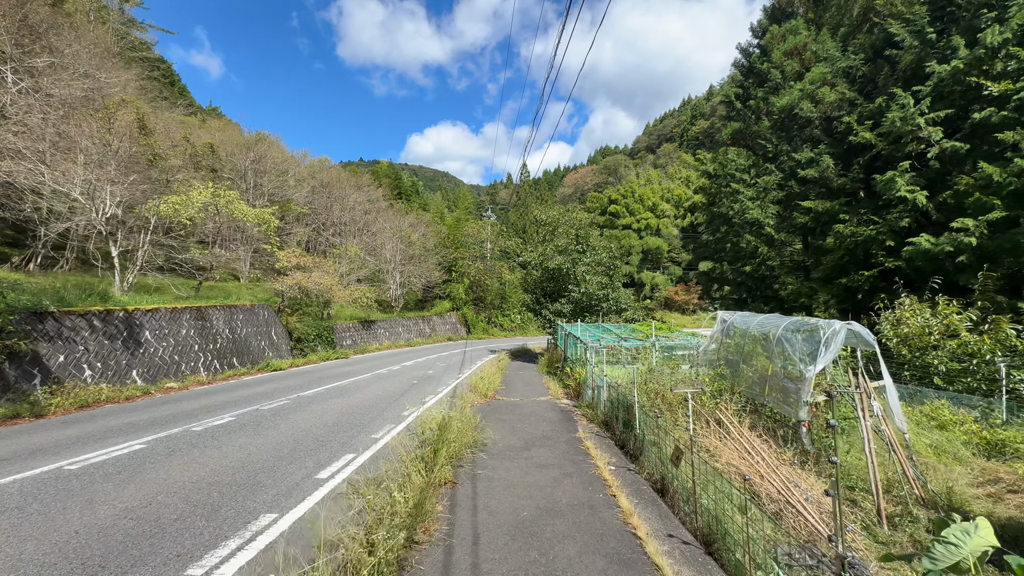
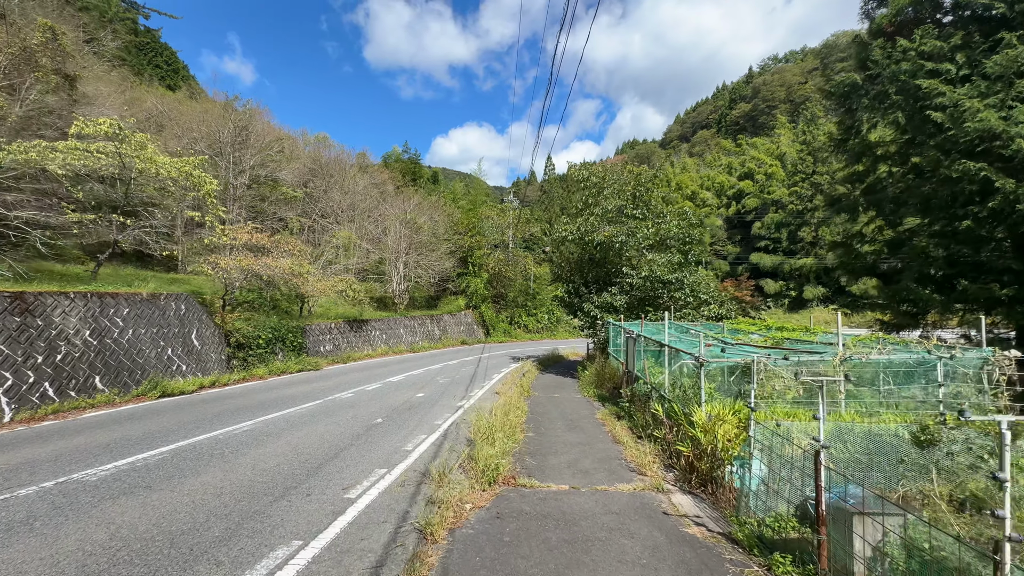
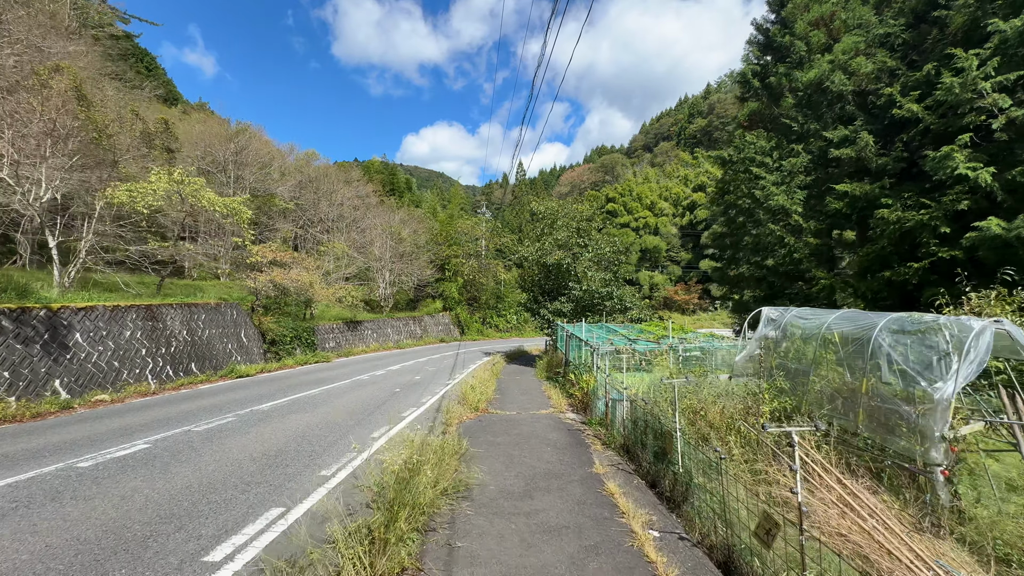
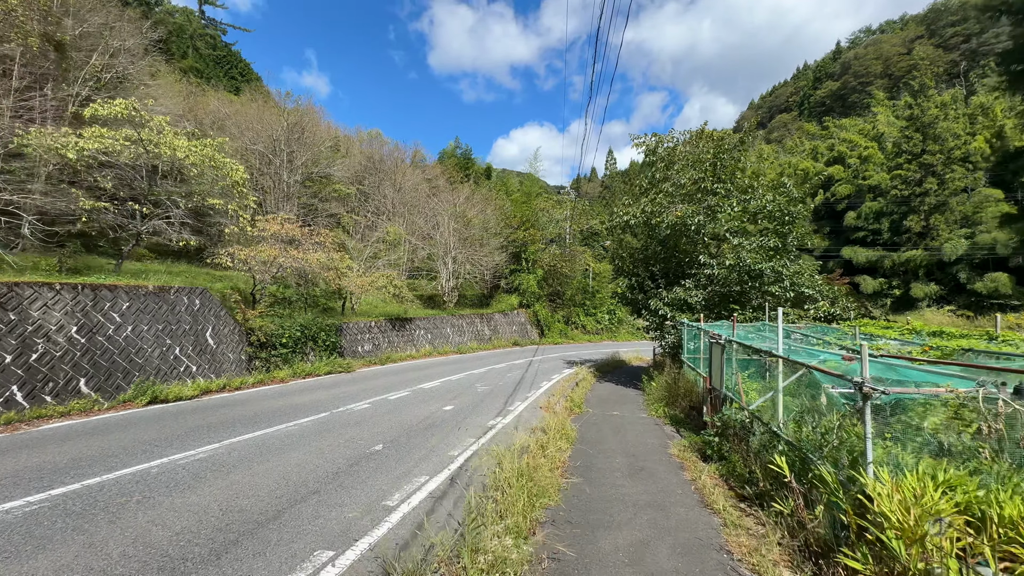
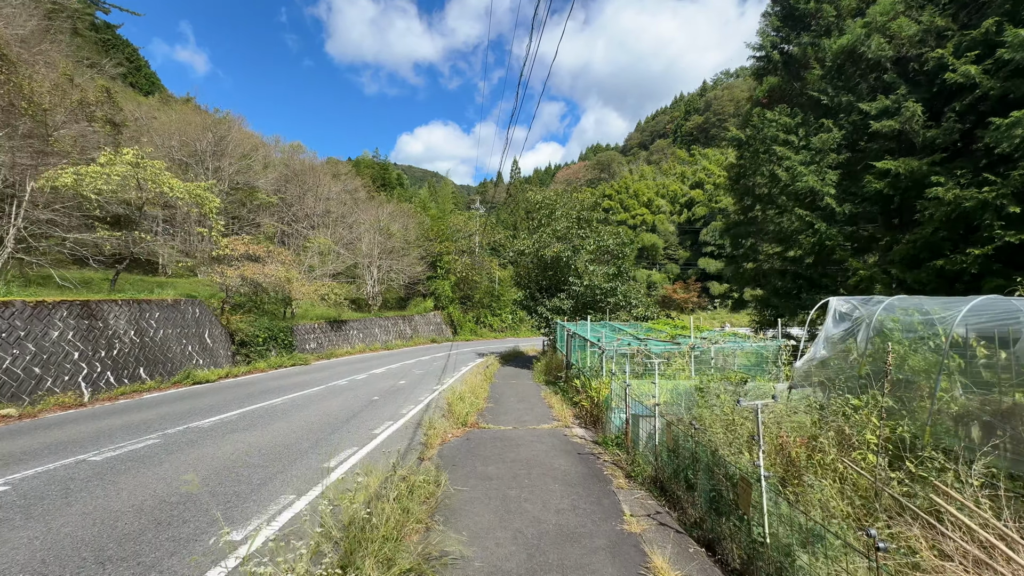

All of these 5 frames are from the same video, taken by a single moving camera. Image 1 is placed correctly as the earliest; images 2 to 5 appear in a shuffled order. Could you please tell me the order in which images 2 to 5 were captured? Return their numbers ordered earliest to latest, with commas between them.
3, 5, 2, 4
